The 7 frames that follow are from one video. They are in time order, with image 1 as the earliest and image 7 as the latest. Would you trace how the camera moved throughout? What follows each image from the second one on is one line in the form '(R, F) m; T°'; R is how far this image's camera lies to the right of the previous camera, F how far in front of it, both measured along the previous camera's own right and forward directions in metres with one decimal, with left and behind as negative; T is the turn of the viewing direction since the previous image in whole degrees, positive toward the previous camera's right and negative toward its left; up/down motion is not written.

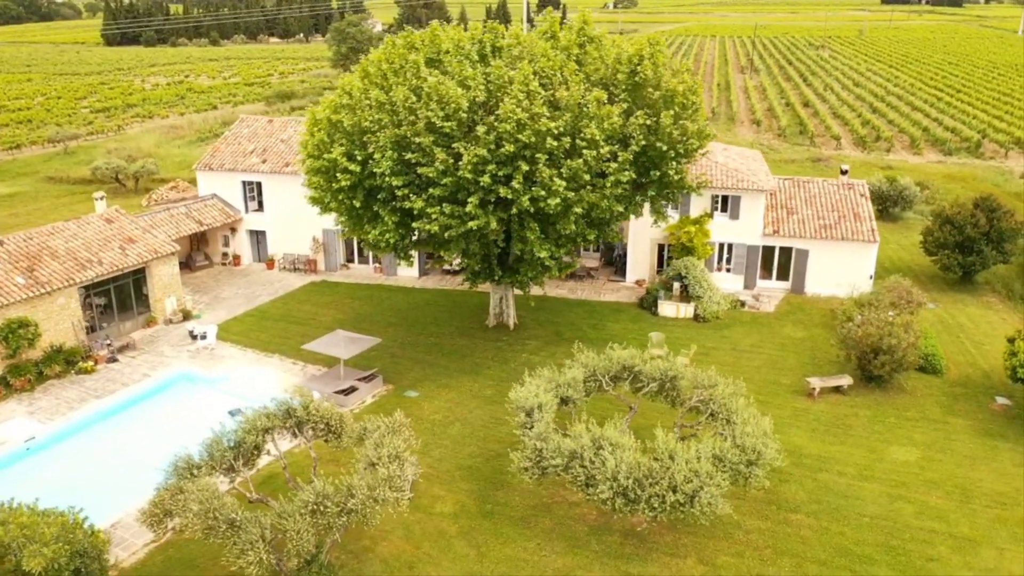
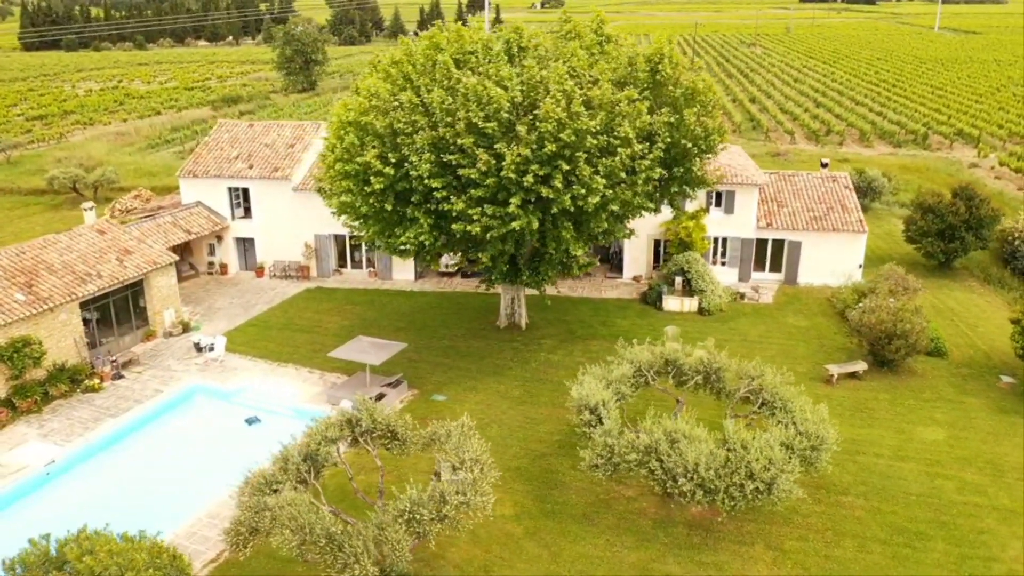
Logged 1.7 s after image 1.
(-2.8, +0.1) m; +5°
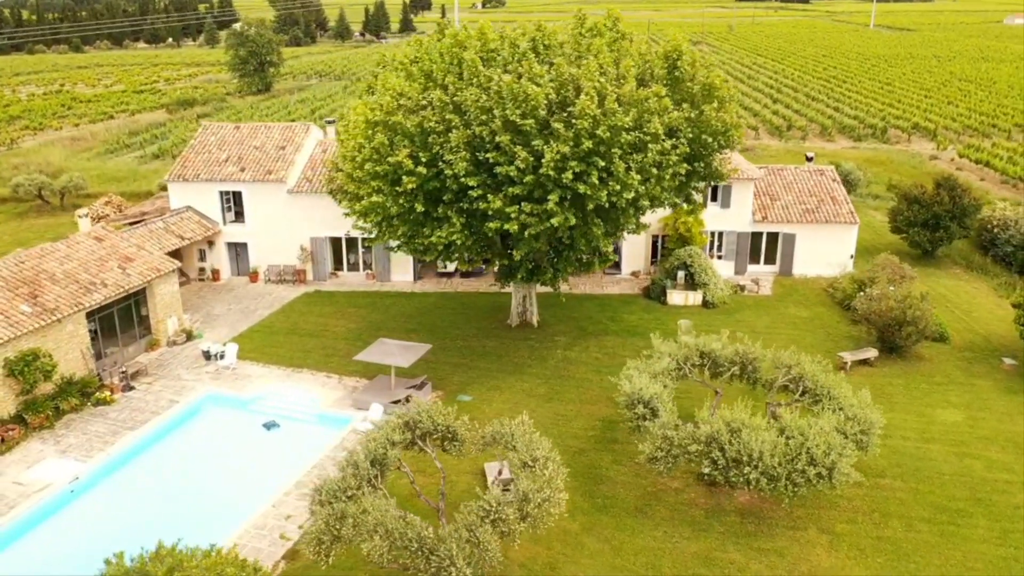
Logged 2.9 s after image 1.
(-2.4, +0.1) m; +4°
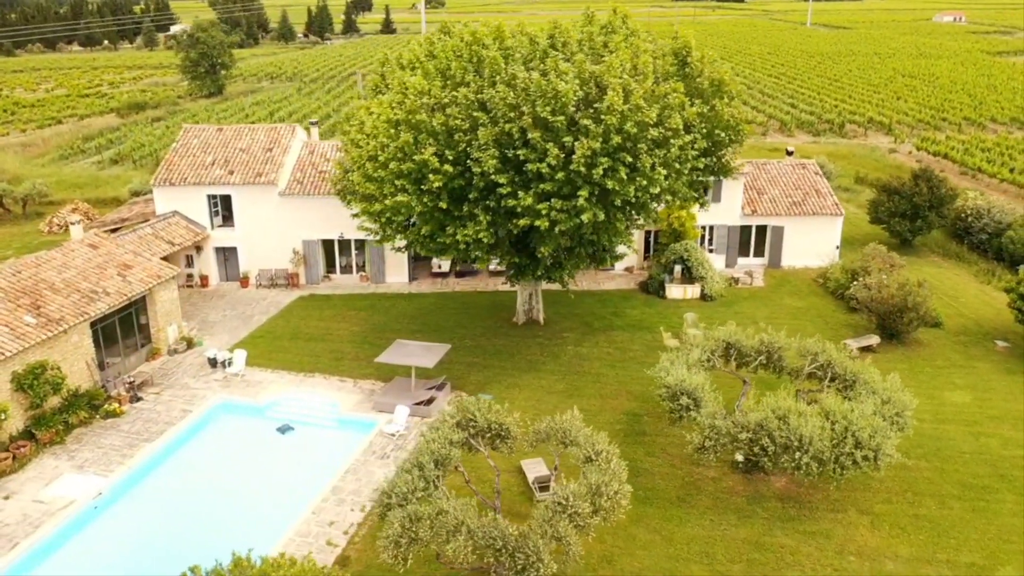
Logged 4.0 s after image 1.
(-2.2, +0.1) m; +4°
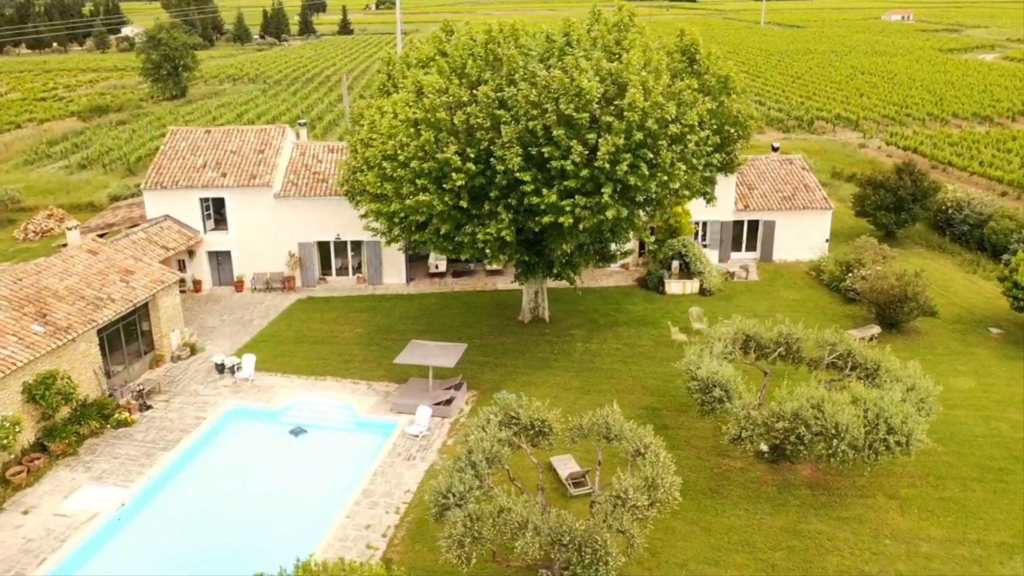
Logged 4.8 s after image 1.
(-1.7, 0.0) m; +3°
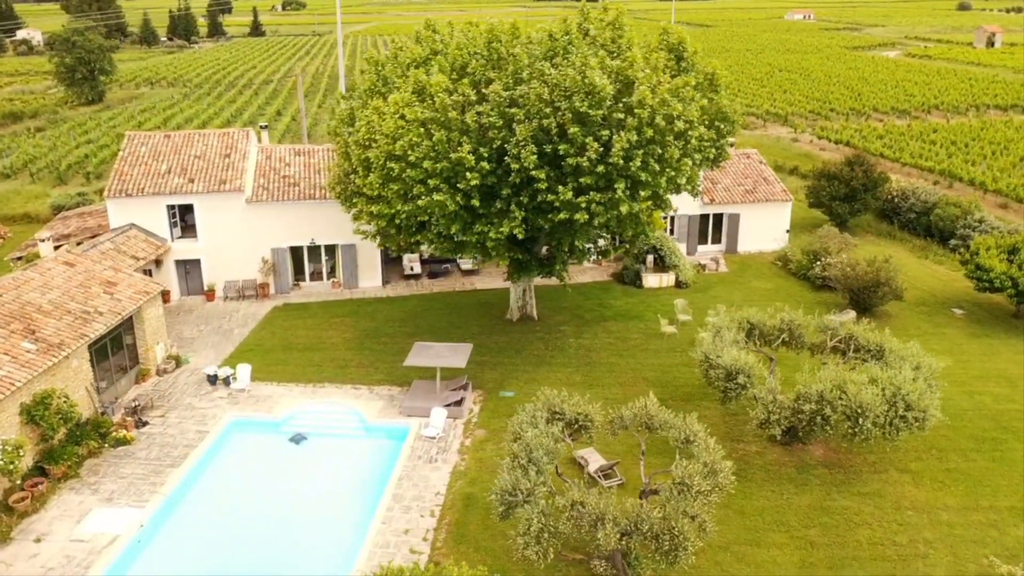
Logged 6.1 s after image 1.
(-2.6, 0.0) m; +6°
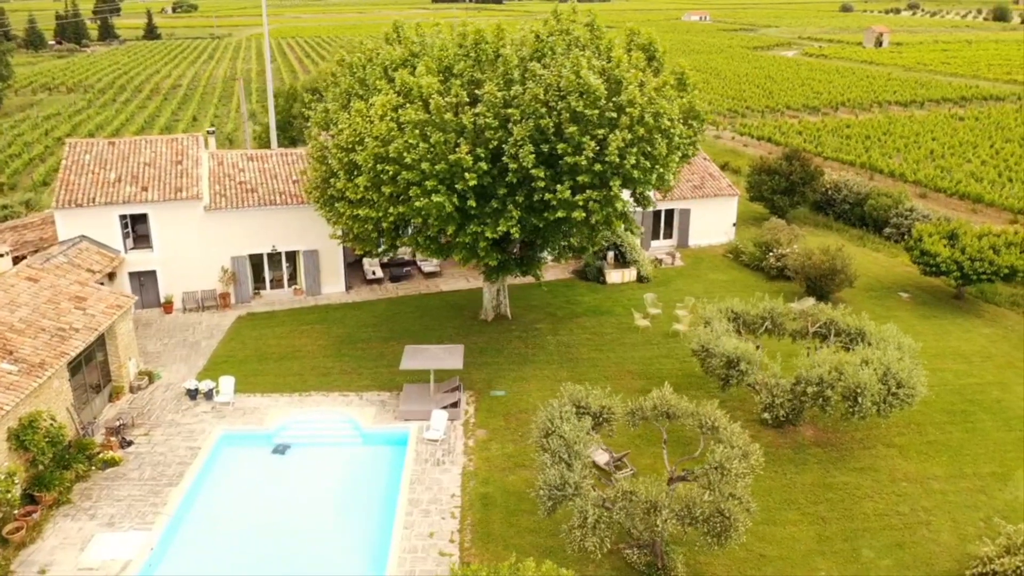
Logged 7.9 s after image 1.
(-2.4, -0.1) m; +6°
